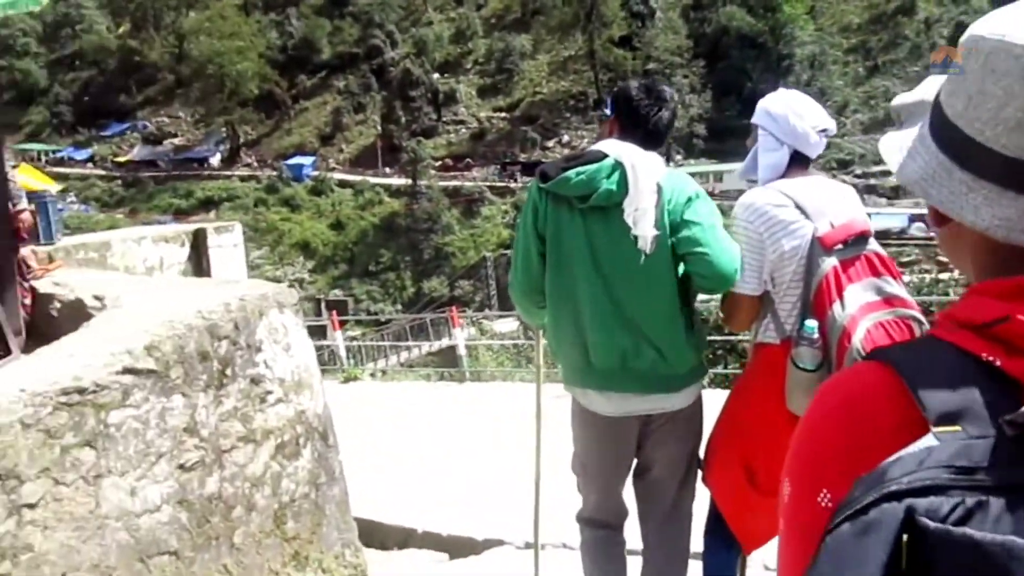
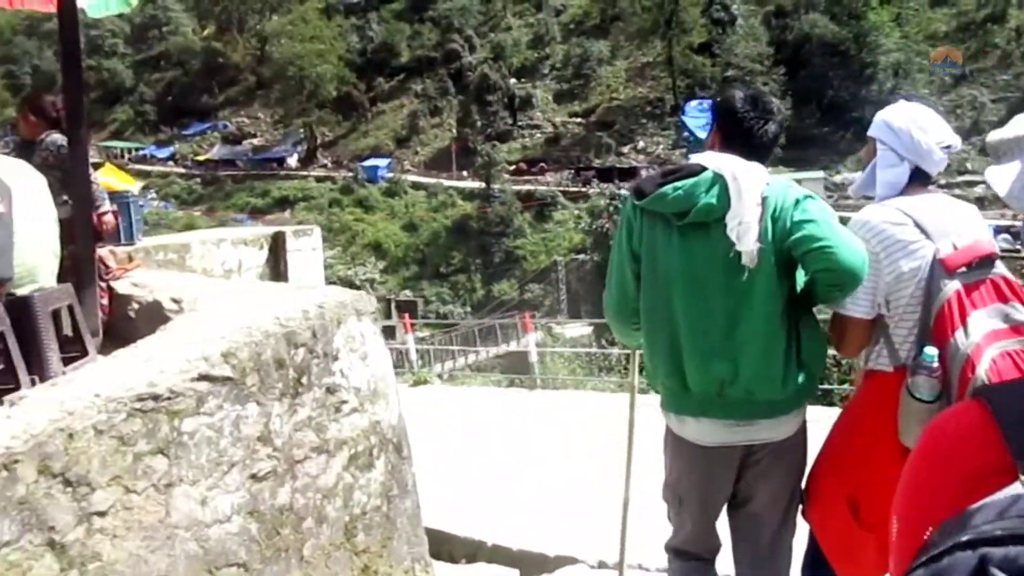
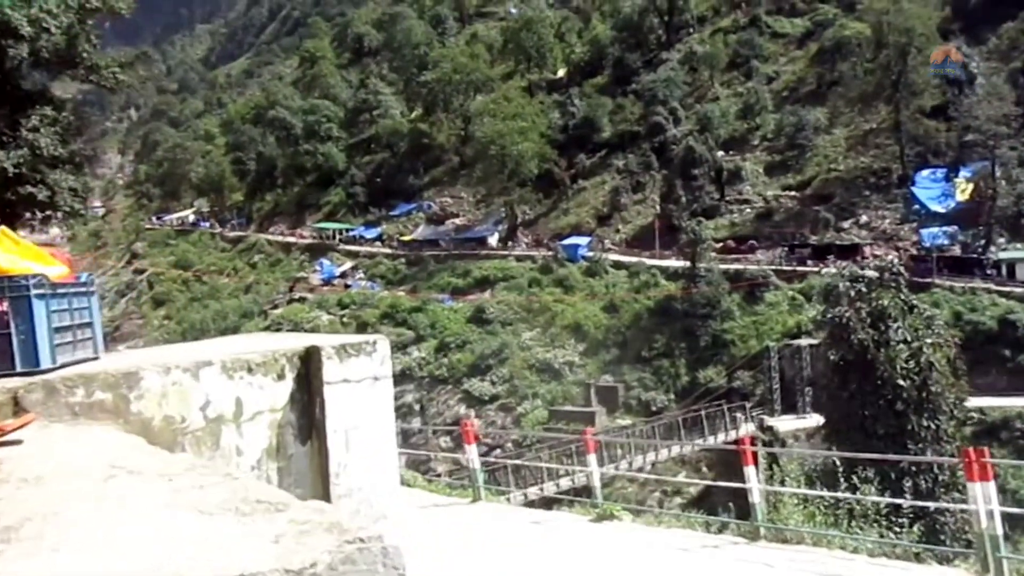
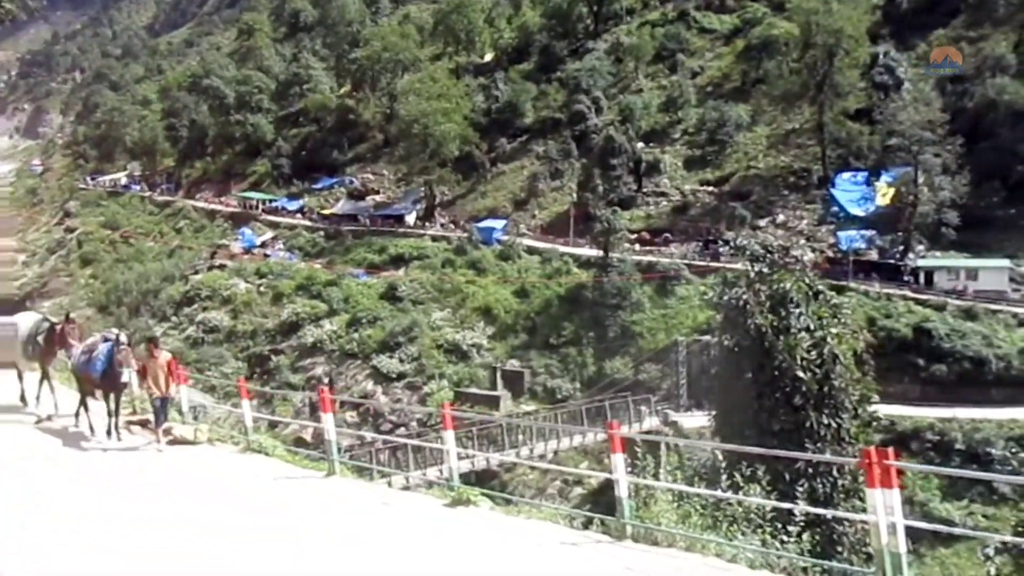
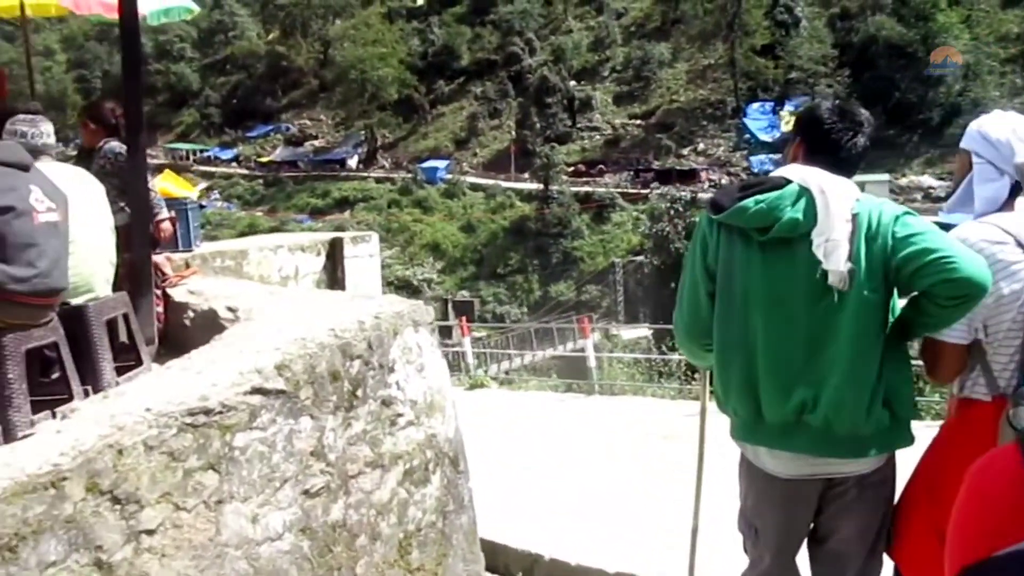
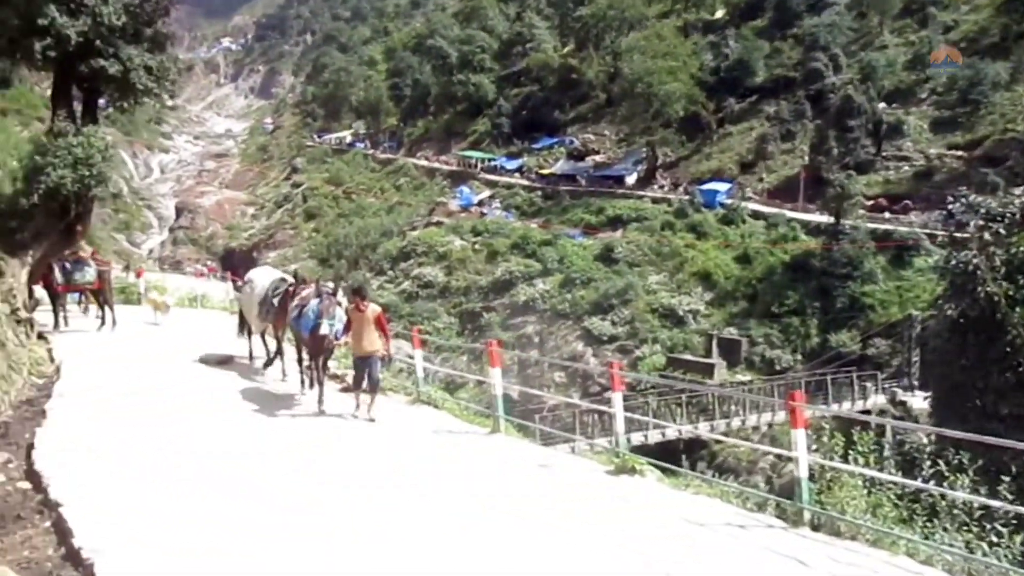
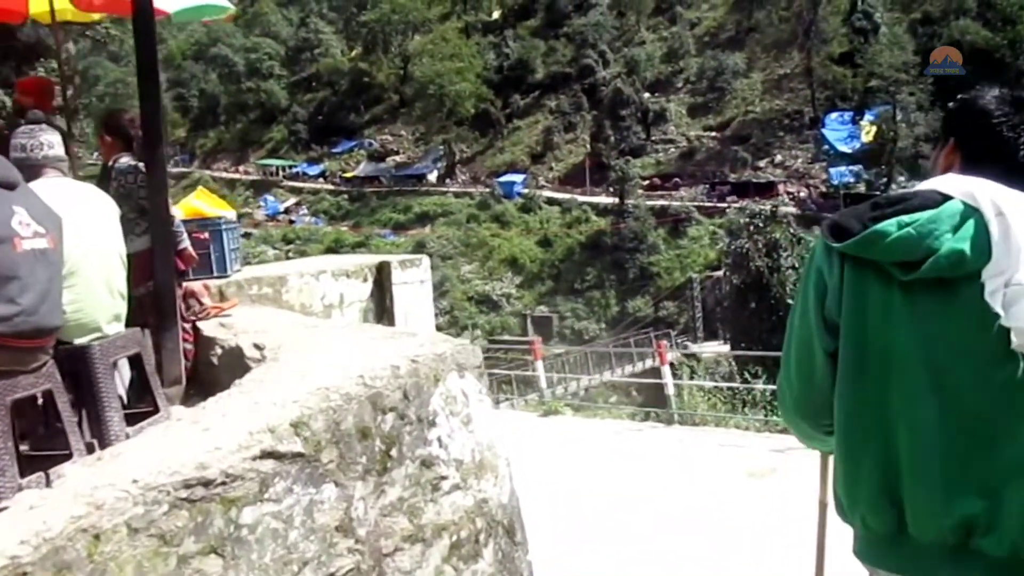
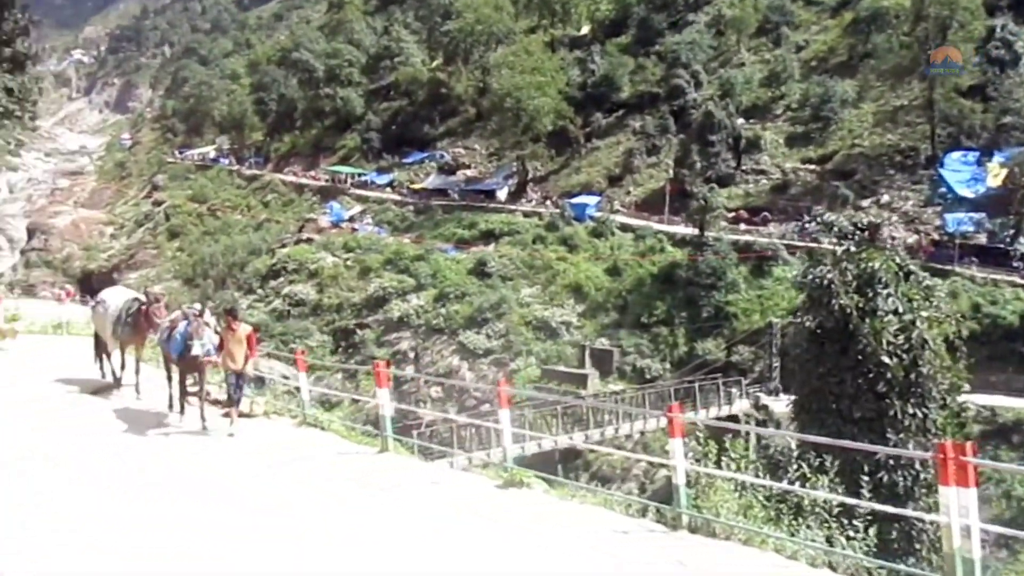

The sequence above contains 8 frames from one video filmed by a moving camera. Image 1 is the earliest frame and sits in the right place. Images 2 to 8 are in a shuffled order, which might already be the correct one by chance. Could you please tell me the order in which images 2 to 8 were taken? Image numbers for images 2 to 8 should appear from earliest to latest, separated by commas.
2, 5, 7, 3, 4, 8, 6
